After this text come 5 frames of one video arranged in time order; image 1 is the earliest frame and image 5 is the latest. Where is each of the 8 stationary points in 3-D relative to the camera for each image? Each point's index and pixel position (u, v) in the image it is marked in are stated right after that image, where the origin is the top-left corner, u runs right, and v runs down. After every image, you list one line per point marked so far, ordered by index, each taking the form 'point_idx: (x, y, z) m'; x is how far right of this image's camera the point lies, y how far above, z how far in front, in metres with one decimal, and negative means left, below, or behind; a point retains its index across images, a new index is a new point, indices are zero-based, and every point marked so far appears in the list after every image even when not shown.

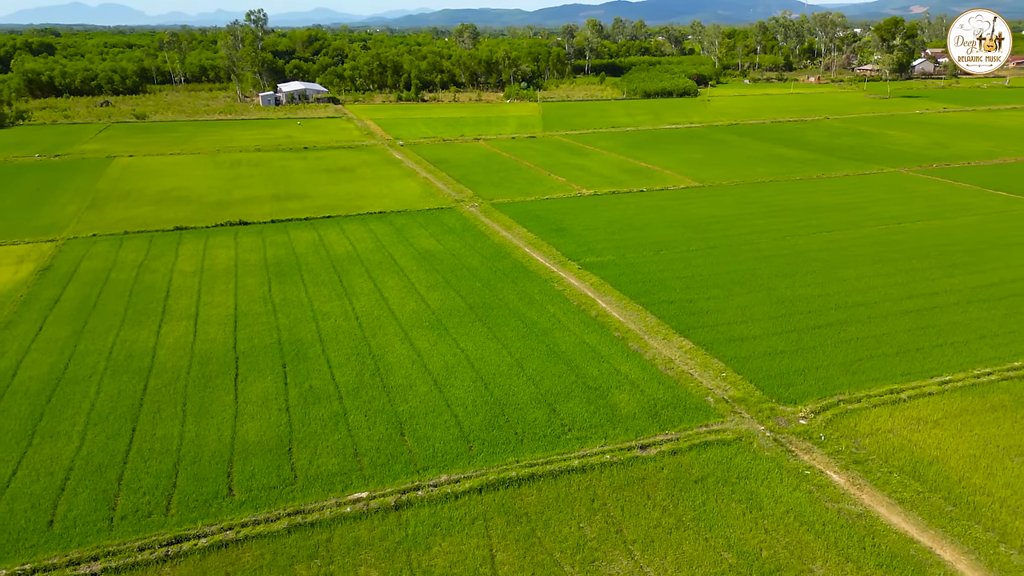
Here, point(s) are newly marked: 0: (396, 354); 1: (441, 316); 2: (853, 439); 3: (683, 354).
0: (-3.3, -1.9, +17.5) m
1: (-2.2, -0.9, +19.7) m
2: (+7.1, -3.2, +13.1) m
3: (+4.6, -1.8, +16.7) m
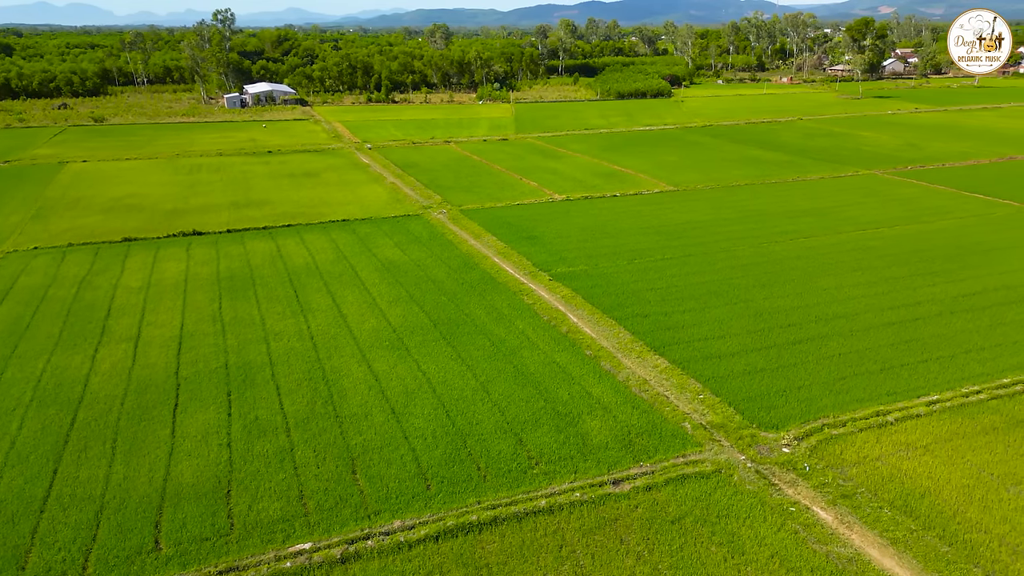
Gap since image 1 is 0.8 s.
0: (-4.2, -2.4, +16.2) m
1: (-3.2, -1.4, +18.5) m
2: (+6.4, -3.5, +12.2) m
3: (+3.7, -2.2, +15.7) m
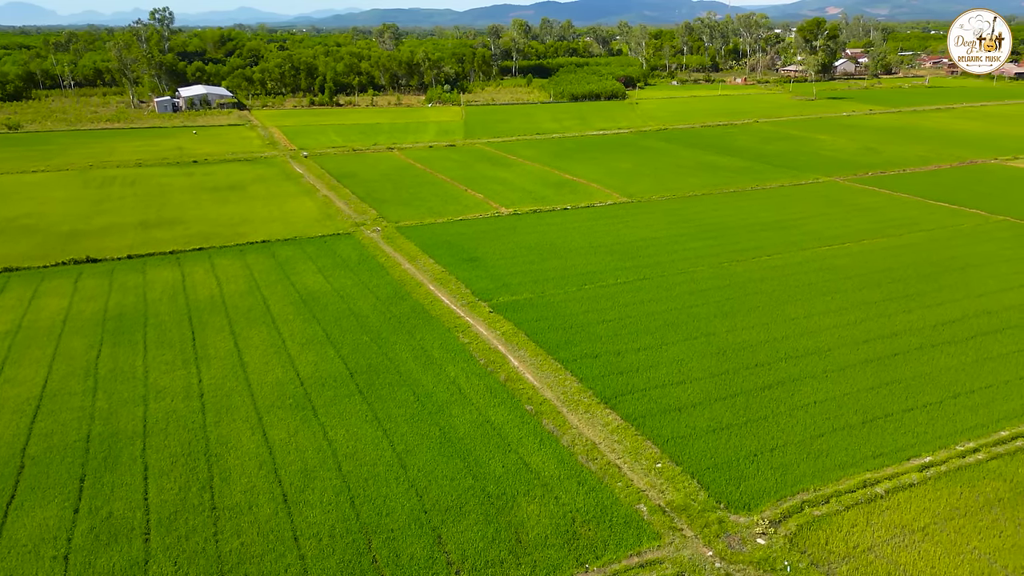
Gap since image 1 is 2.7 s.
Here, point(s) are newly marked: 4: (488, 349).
0: (-5.8, -3.5, +13.4) m
1: (-5.0, -2.5, +15.6) m
2: (+5.0, -4.4, +10.0) m
3: (+2.1, -3.2, +13.3) m
4: (-0.7, -1.7, +17.1) m
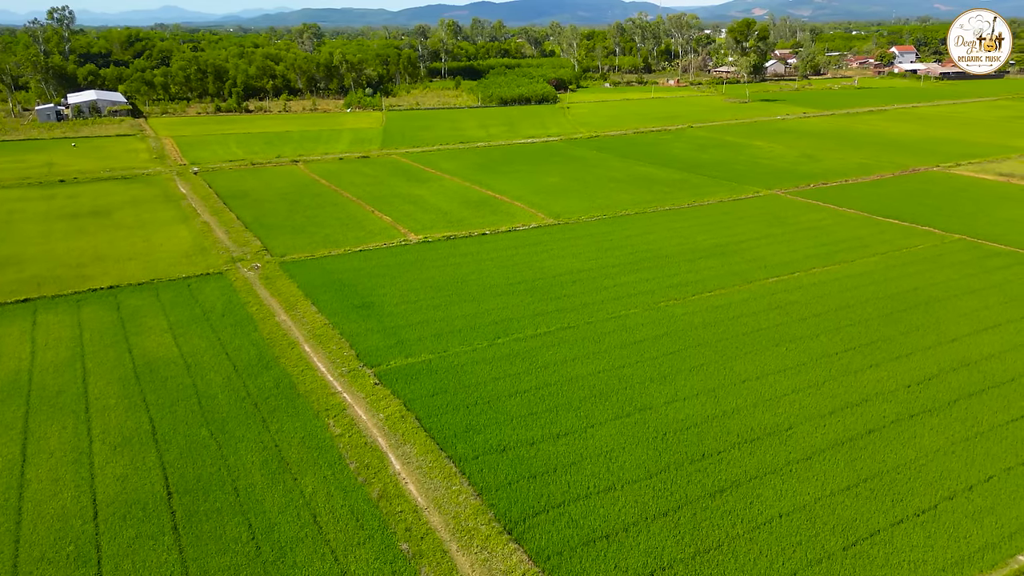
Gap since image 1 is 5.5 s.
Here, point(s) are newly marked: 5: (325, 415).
0: (-7.9, -5.3, +8.9) m
1: (-7.3, -4.3, +11.3) m
2: (+3.2, -5.8, +6.5) m
3: (0.0, -4.7, +9.6) m
4: (-3.2, -3.3, +13.2) m
5: (-4.3, -2.9, +14.3) m
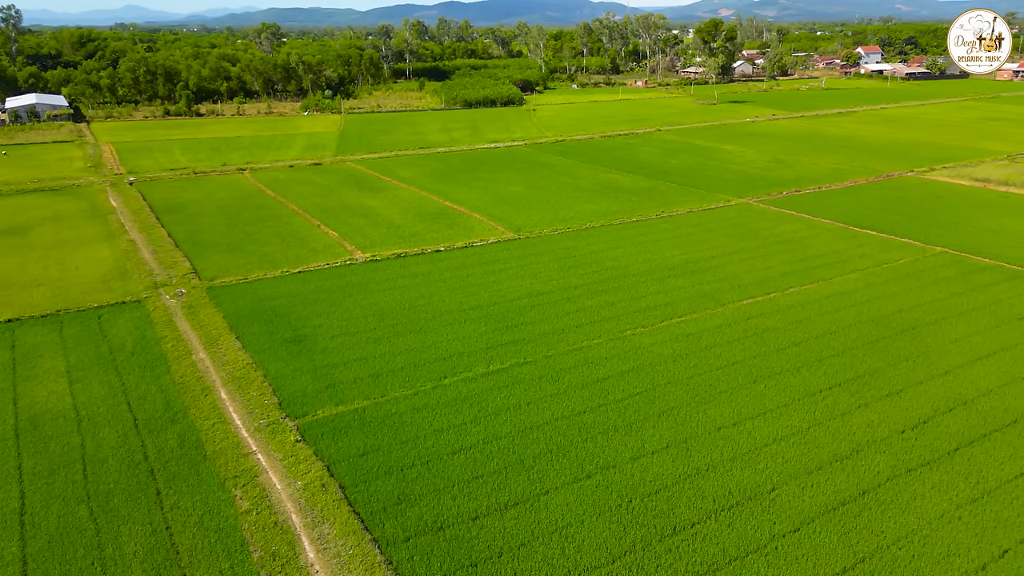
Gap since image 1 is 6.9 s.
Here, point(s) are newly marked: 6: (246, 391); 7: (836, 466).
0: (-8.7, -6.2, +6.6) m
1: (-8.3, -5.2, +9.0) m
2: (+2.4, -6.6, +4.6) m
3: (-1.0, -5.5, +7.6) m
4: (-4.2, -4.2, +11.0) m
5: (-5.4, -3.8, +12.1) m
6: (-6.5, -2.5, +15.2) m
7: (+6.0, -3.3, +11.8) m
